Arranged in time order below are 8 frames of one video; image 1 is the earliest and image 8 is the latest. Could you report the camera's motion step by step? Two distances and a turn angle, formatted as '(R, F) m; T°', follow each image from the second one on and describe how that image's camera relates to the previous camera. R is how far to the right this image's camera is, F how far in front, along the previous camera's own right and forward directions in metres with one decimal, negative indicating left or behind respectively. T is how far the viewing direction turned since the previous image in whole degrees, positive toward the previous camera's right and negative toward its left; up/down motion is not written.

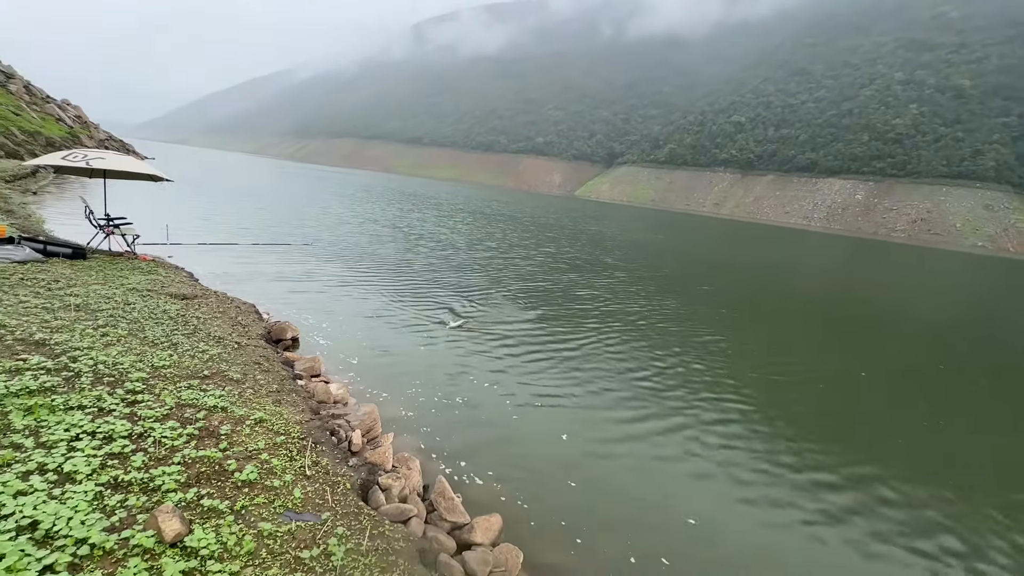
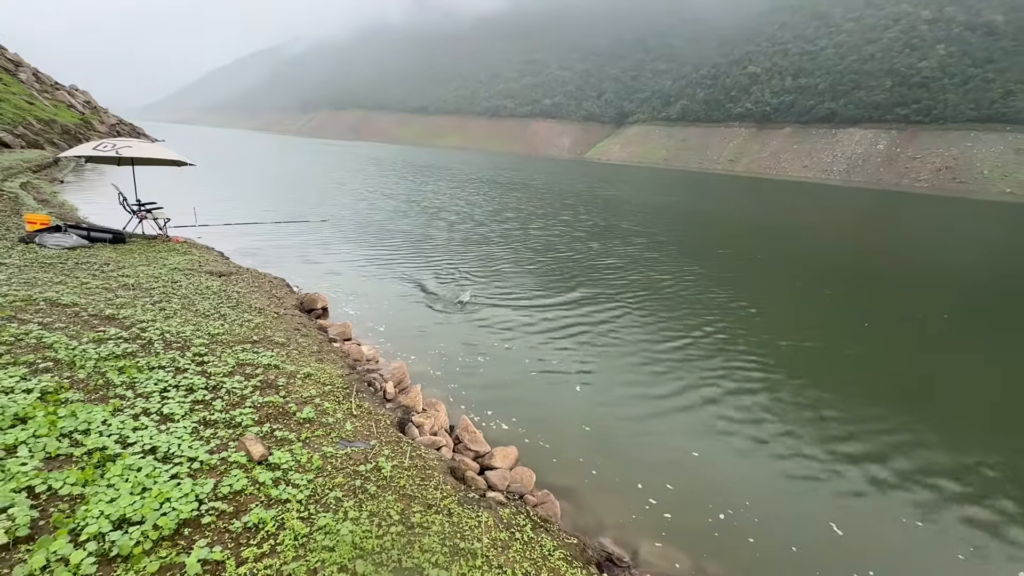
(+0.2, -1.8) m; -2°
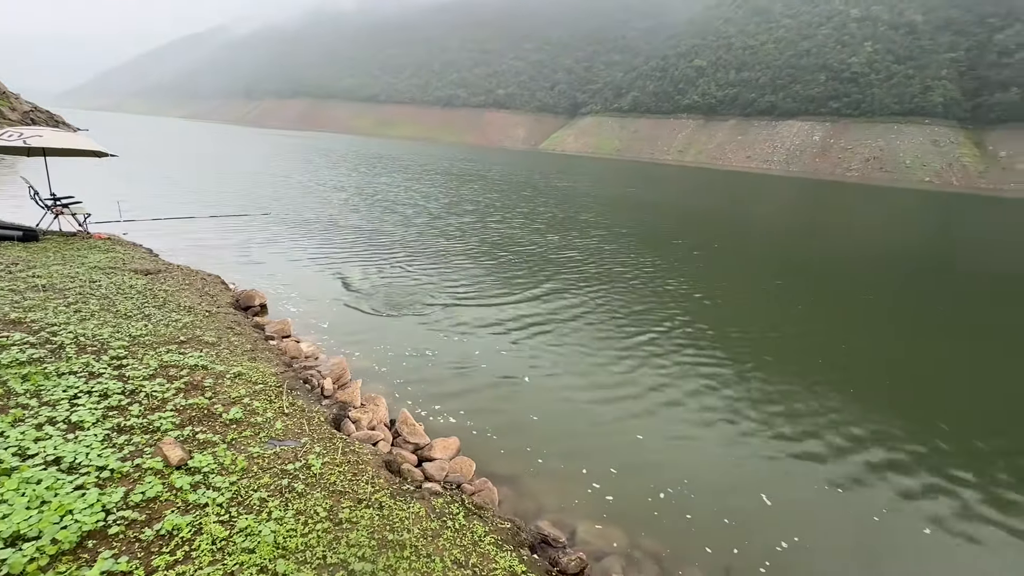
(+0.6, -0.1) m; +5°
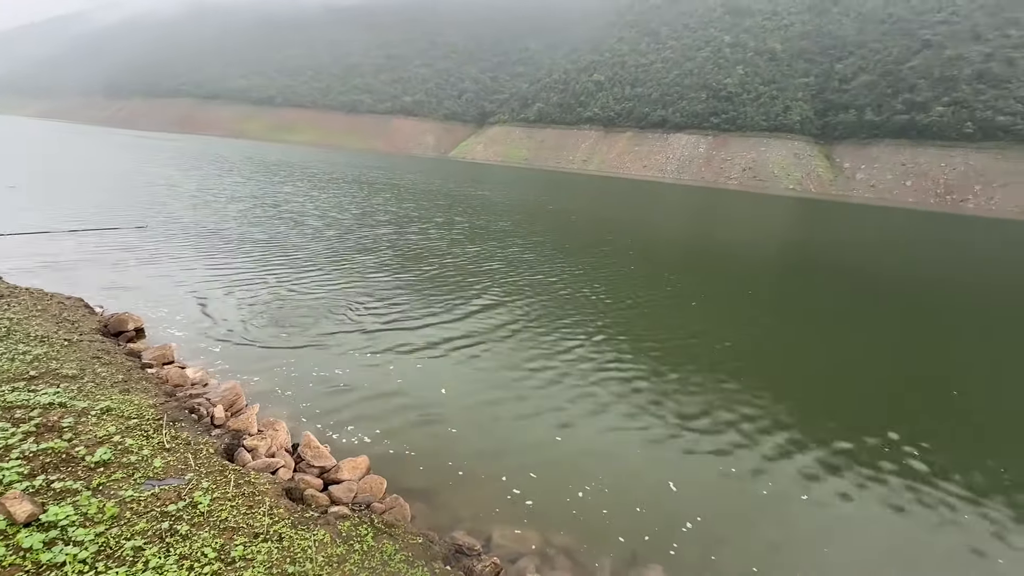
(+0.3, -0.1) m; +10°
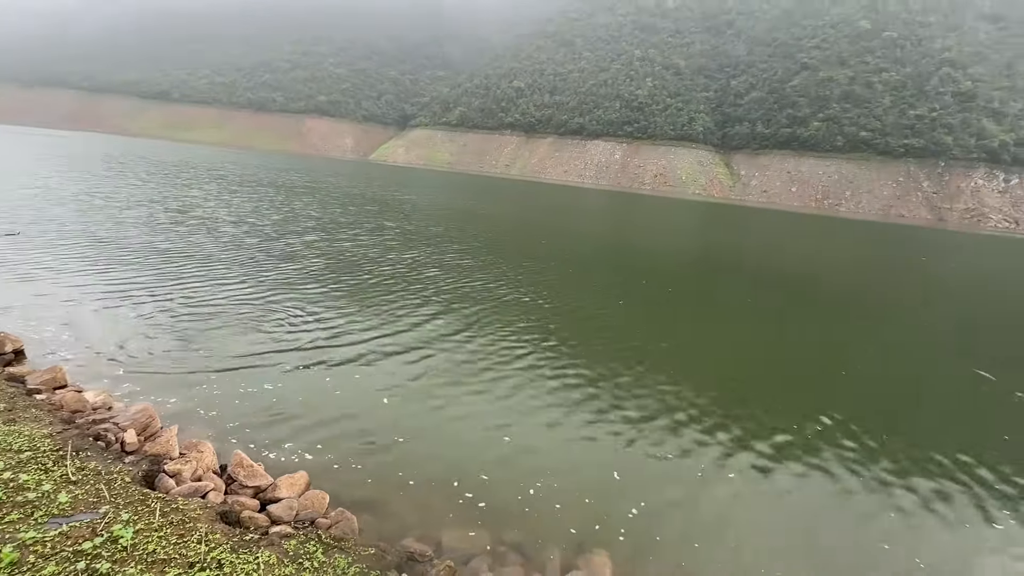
(-0.5, -0.1) m; +9°
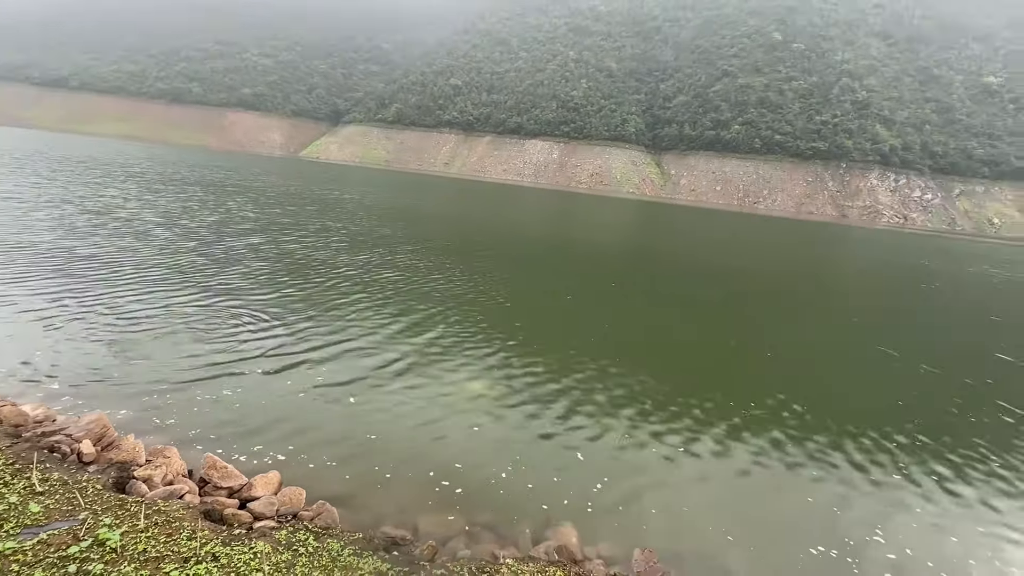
(-0.7, -0.8) m; +7°
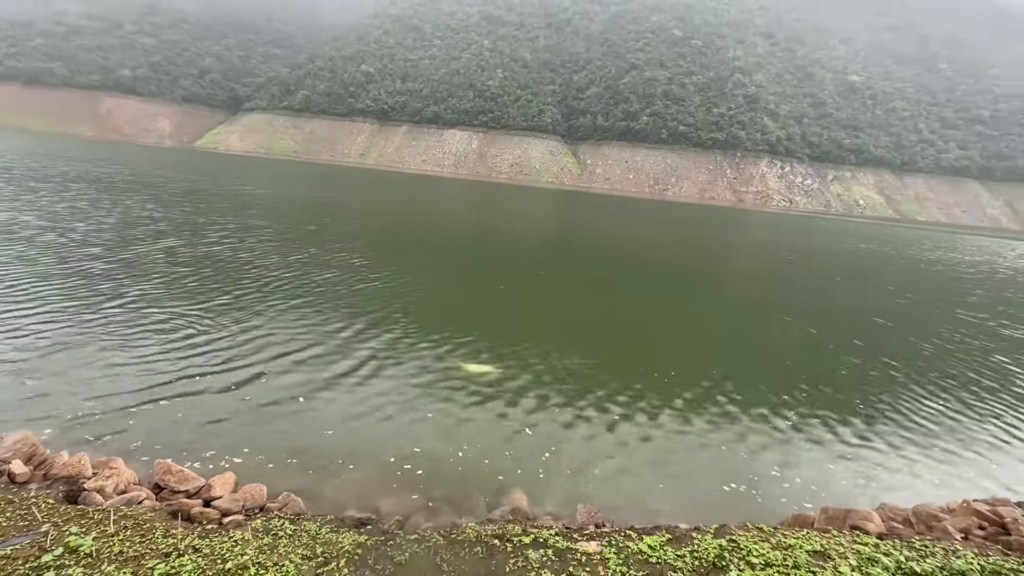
(-0.6, -1.1) m; +9°
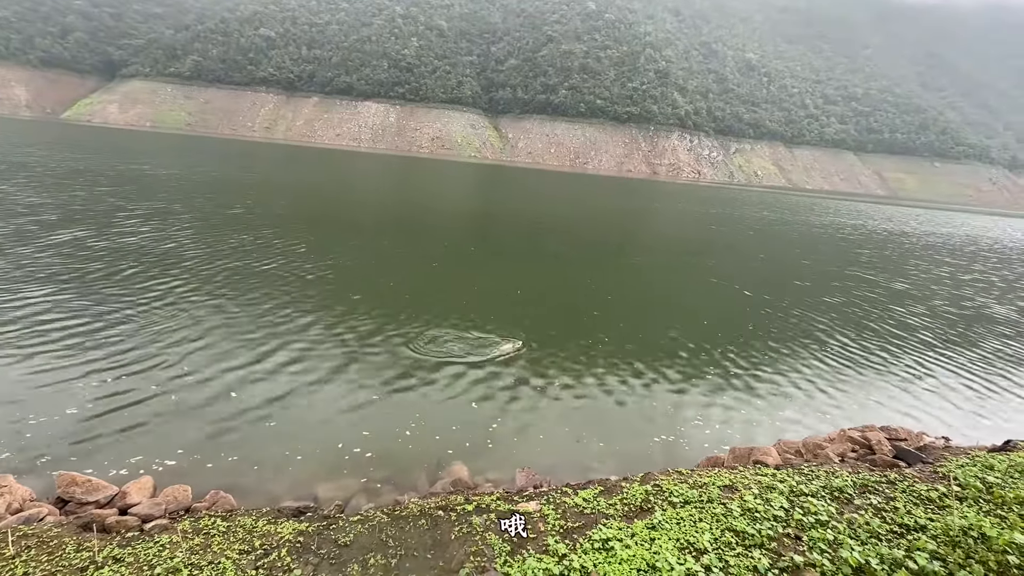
(-0.1, -0.2) m; +9°
